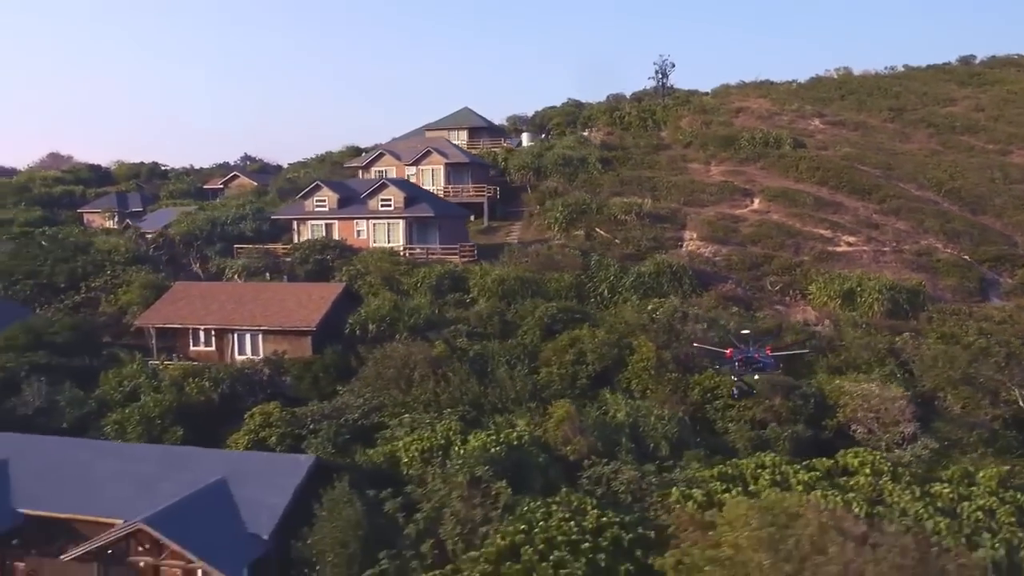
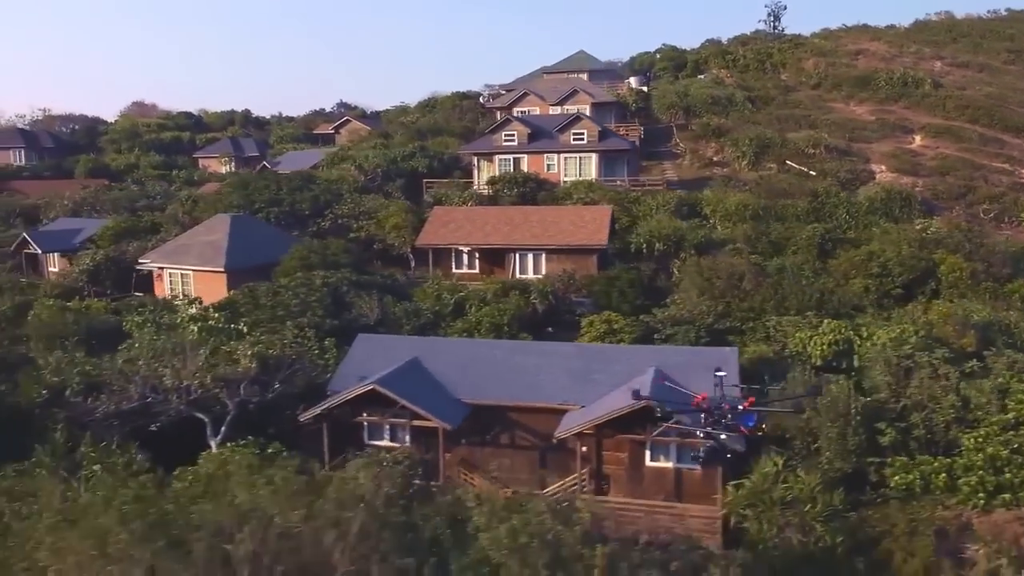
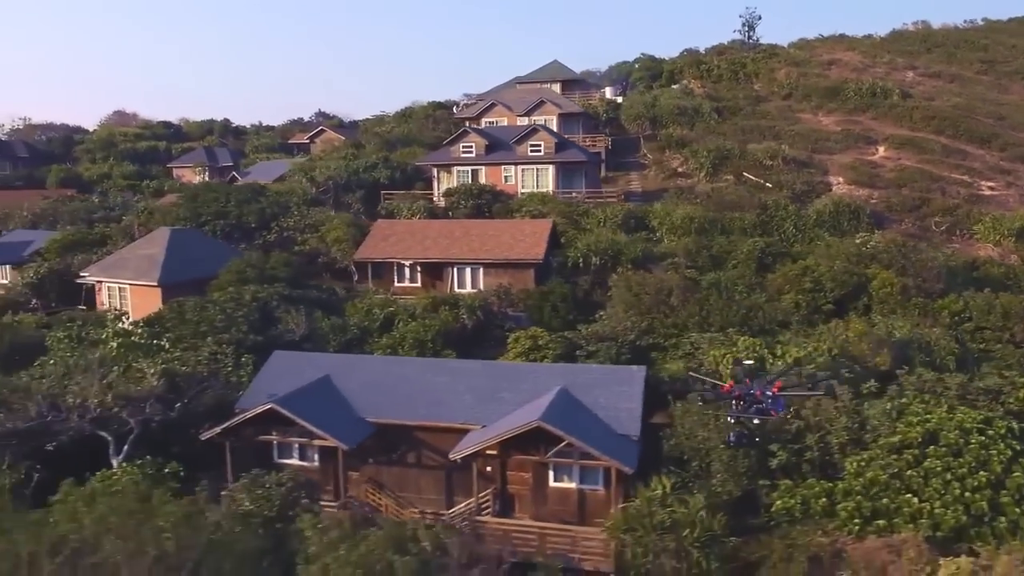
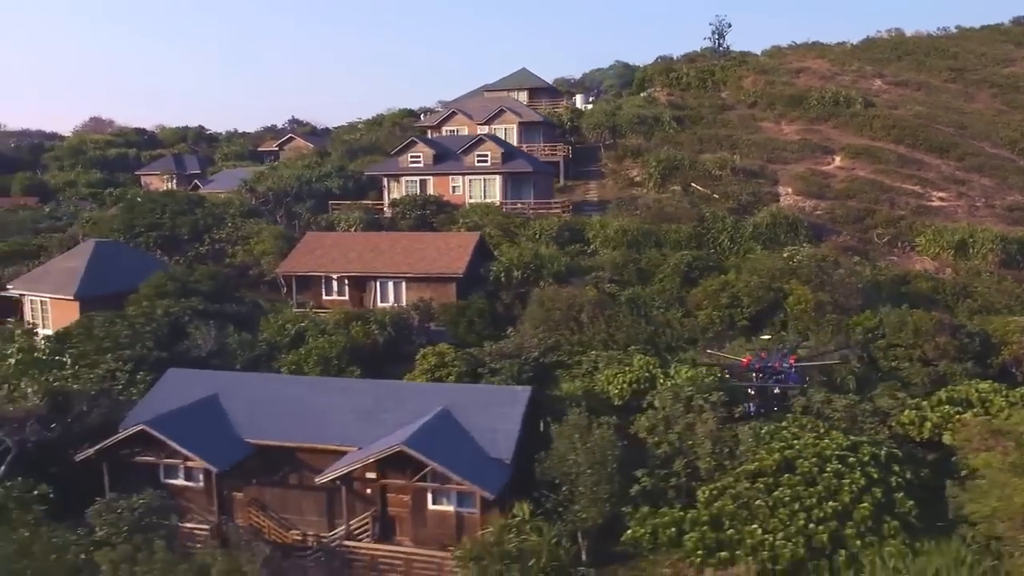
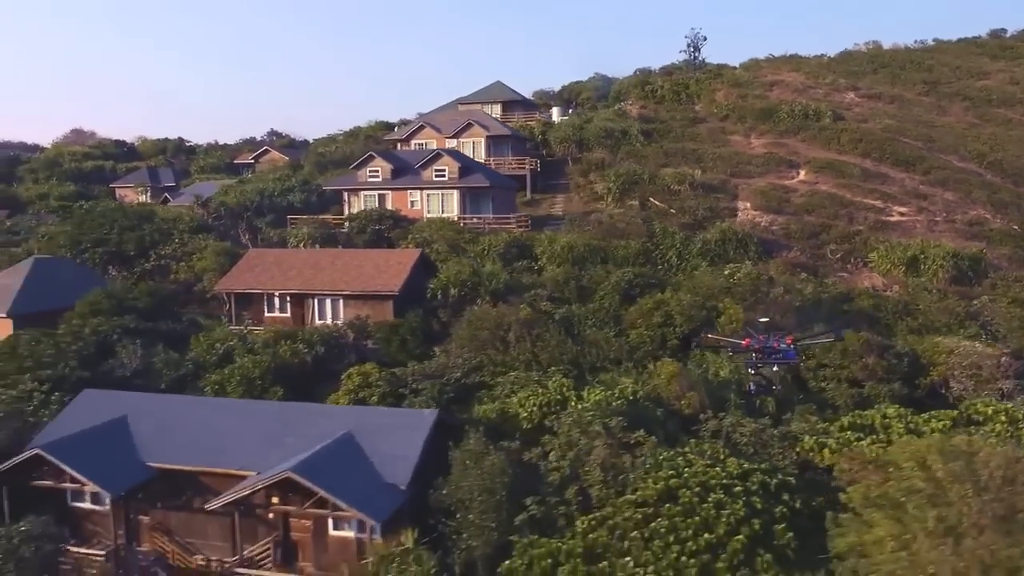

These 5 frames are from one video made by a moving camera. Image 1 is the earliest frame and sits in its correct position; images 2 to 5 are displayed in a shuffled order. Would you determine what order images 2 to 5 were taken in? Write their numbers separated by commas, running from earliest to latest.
5, 4, 3, 2
